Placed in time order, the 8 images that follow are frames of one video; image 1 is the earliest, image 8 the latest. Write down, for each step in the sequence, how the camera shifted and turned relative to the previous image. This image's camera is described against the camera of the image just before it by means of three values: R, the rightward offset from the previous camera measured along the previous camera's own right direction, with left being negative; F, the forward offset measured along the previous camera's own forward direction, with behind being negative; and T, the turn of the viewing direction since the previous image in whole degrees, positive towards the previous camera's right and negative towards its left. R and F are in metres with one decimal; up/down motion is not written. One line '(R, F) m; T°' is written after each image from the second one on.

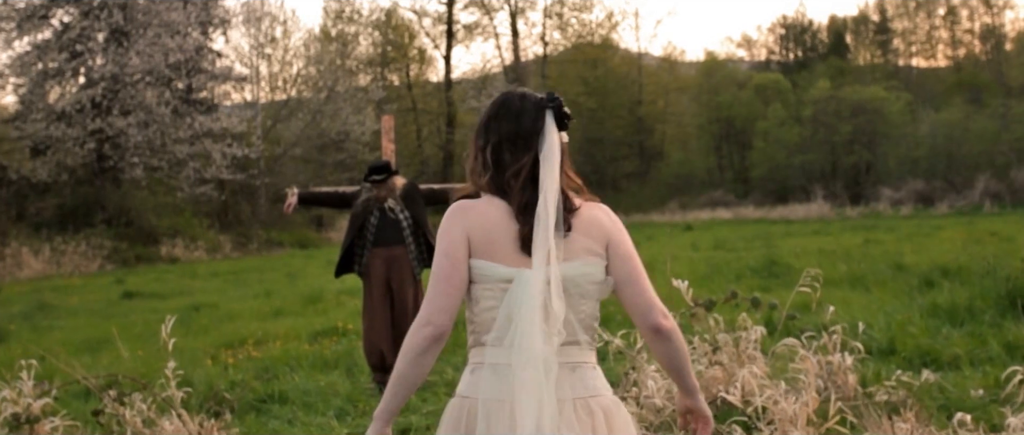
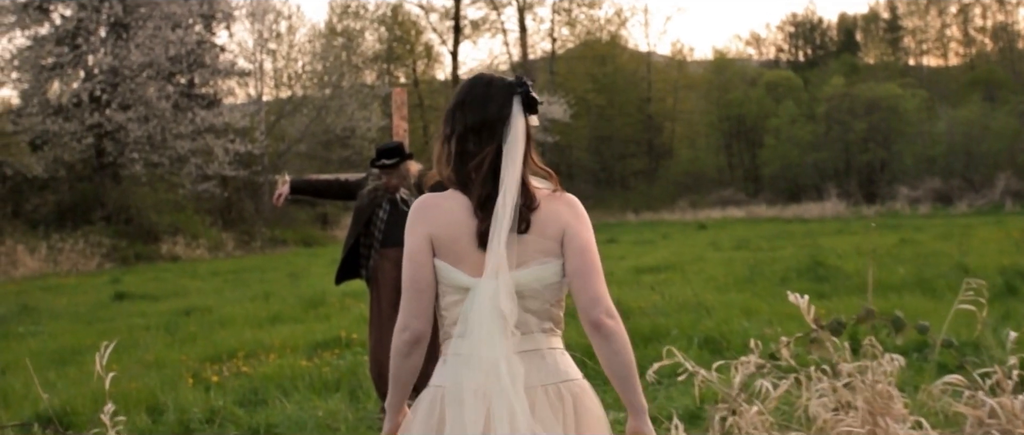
(-0.2, +1.1) m; 0°
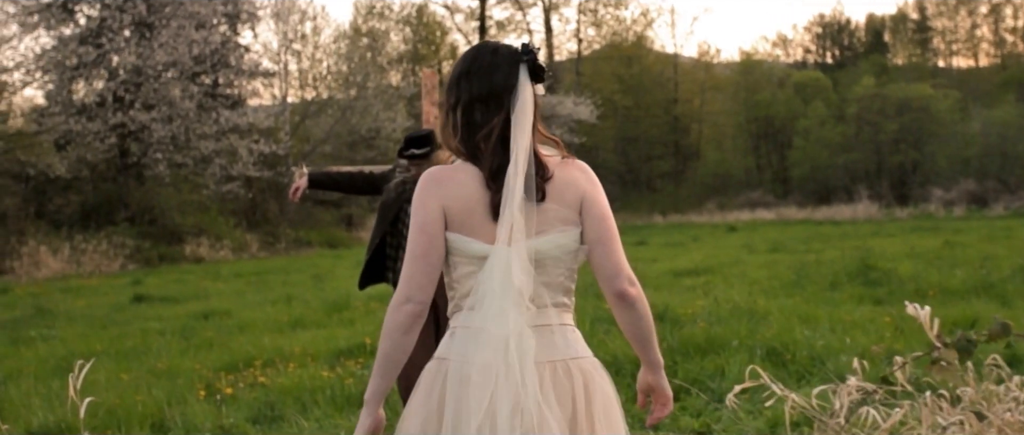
(-0.1, +0.5) m; -1°
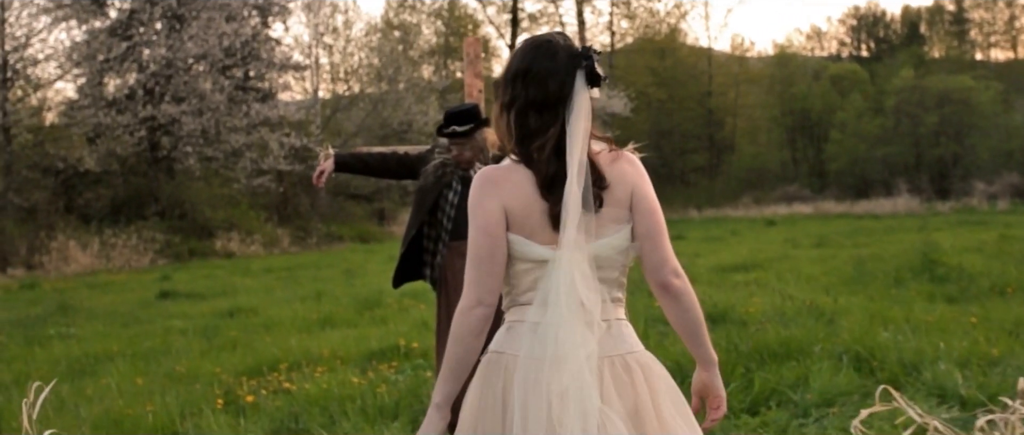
(-0.1, +0.6) m; -2°
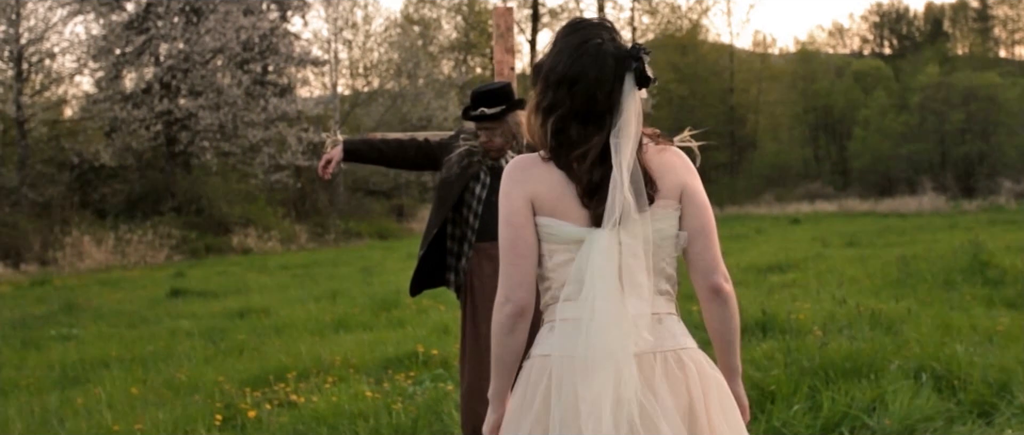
(-0.1, +0.5) m; -1°
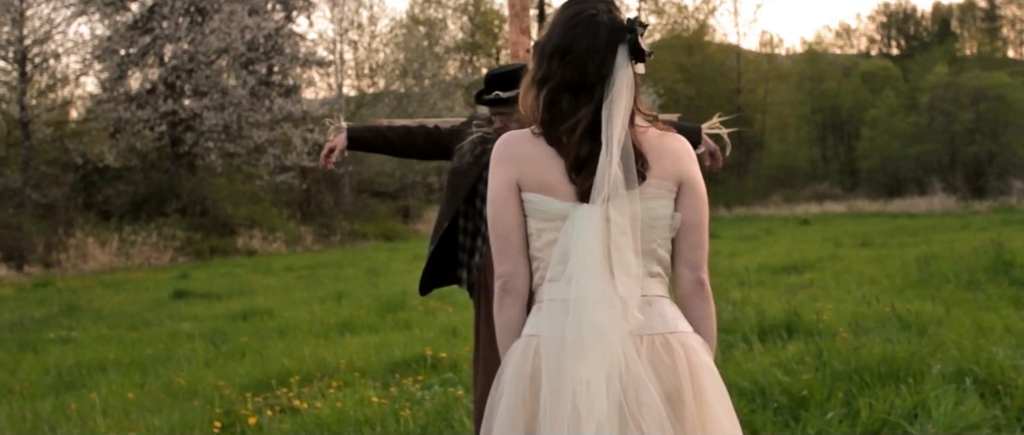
(0.0, +0.2) m; 0°
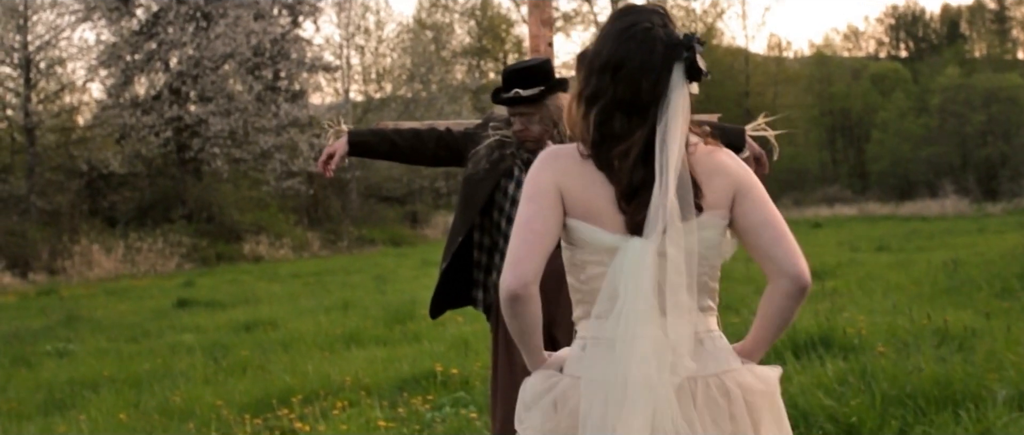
(0.0, +0.3) m; 0°
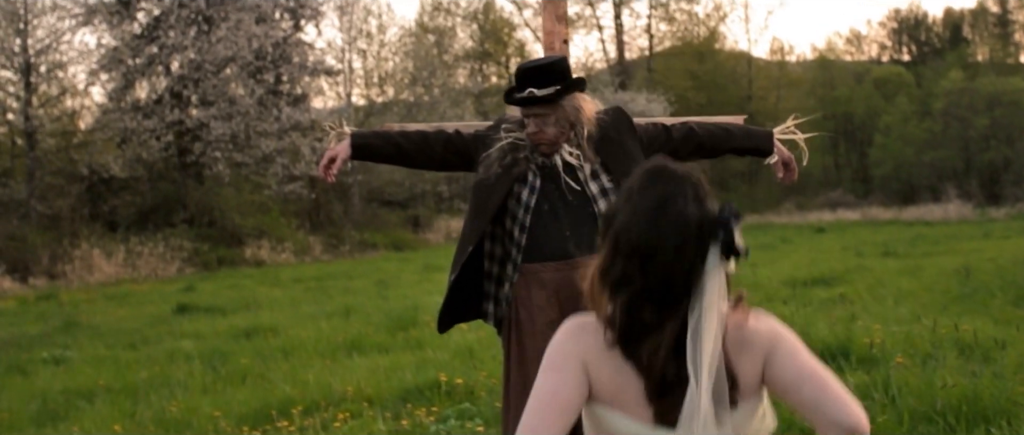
(0.0, +0.2) m; 0°
